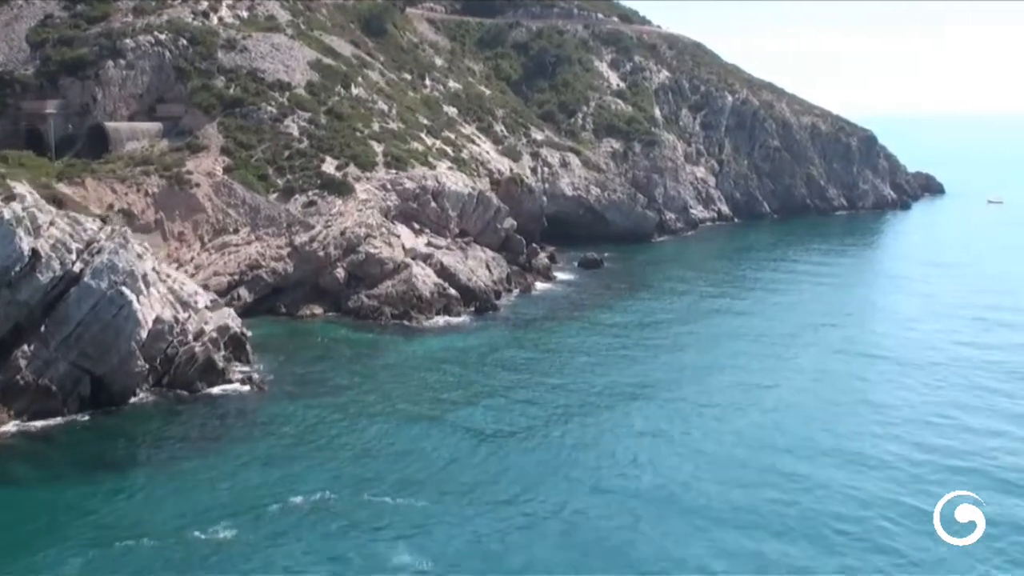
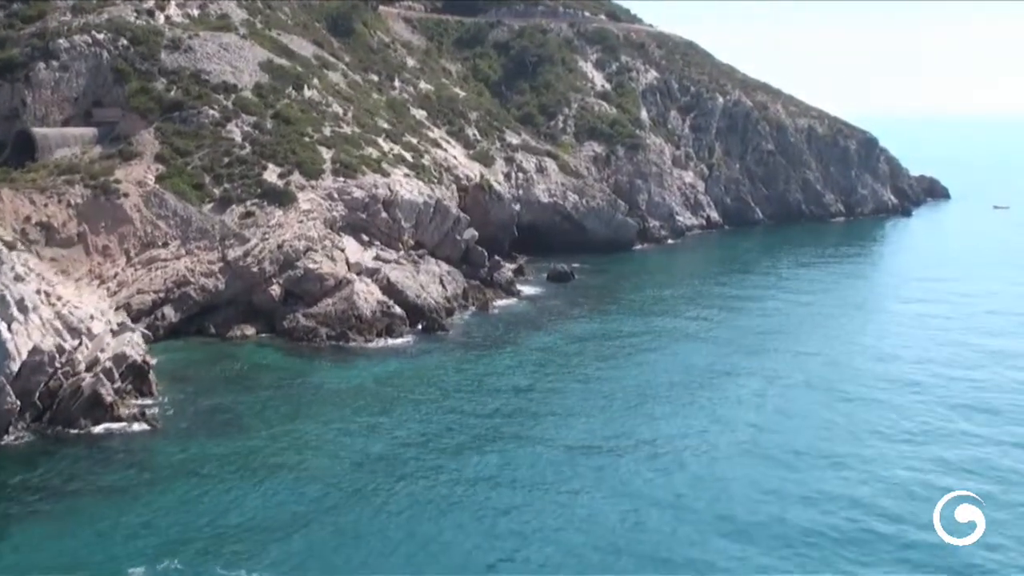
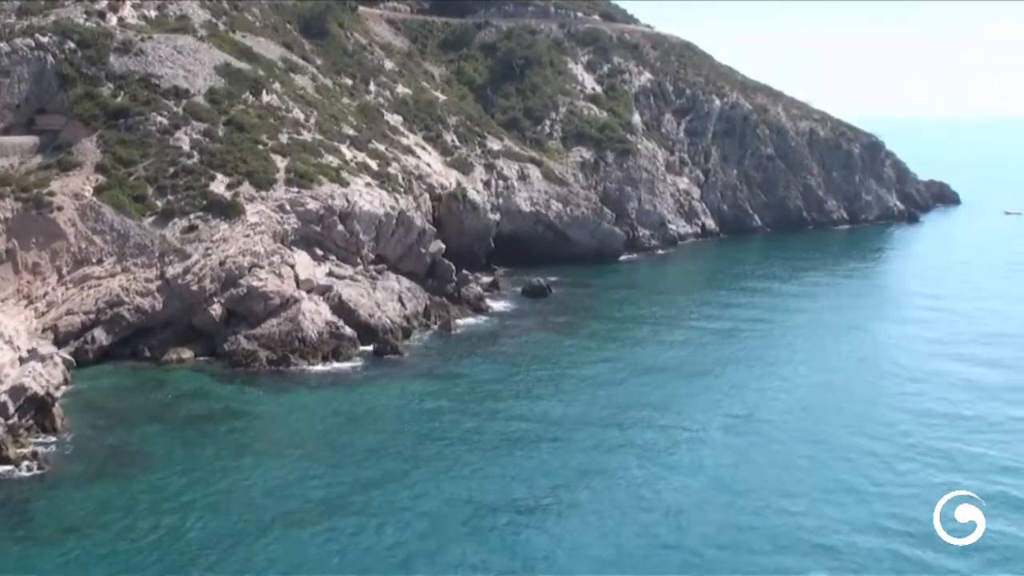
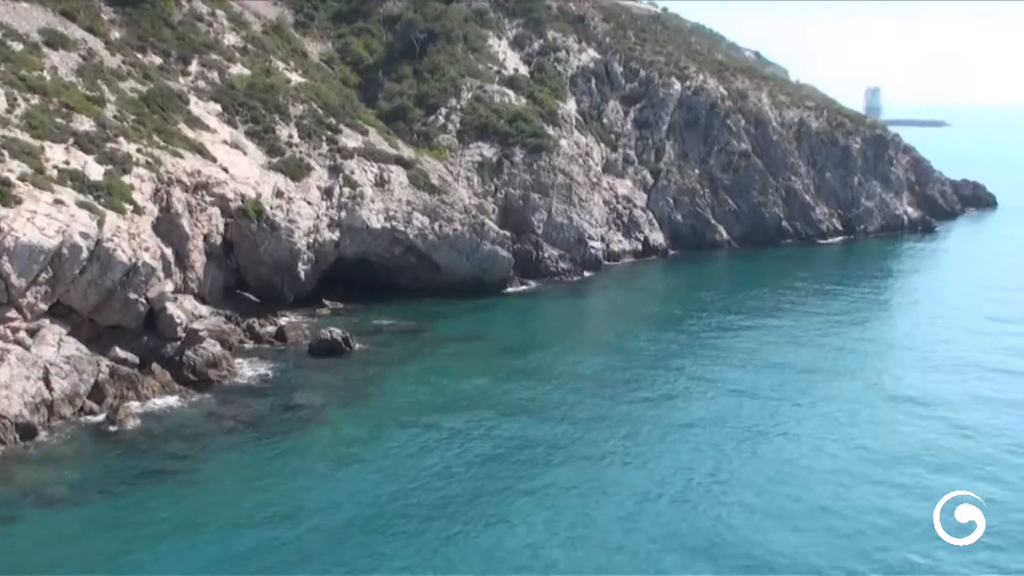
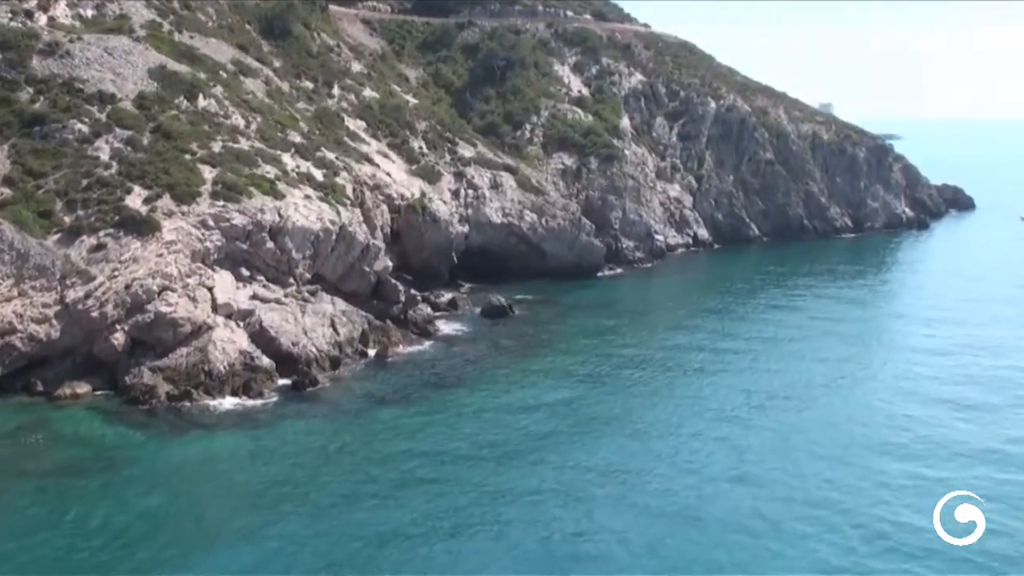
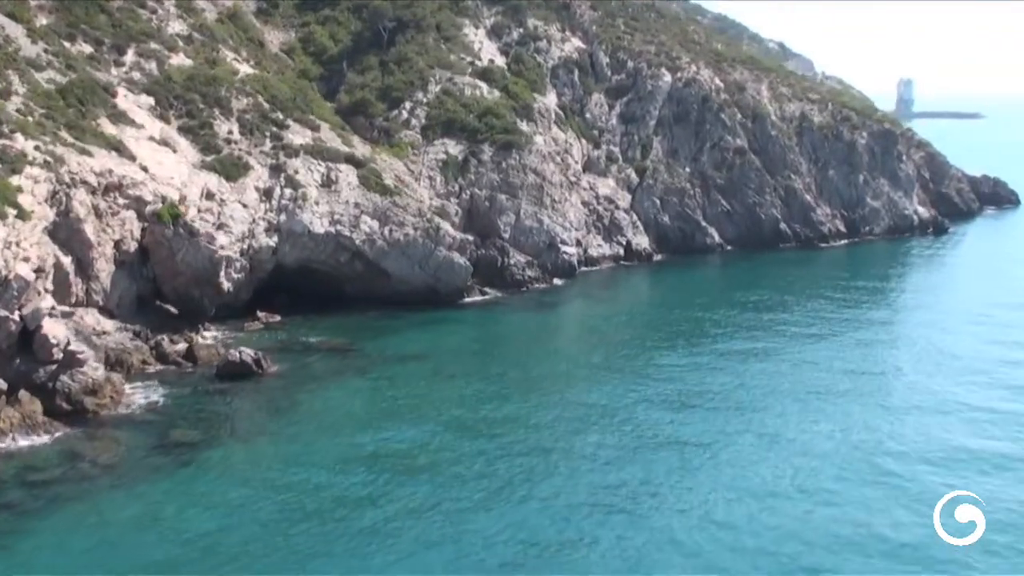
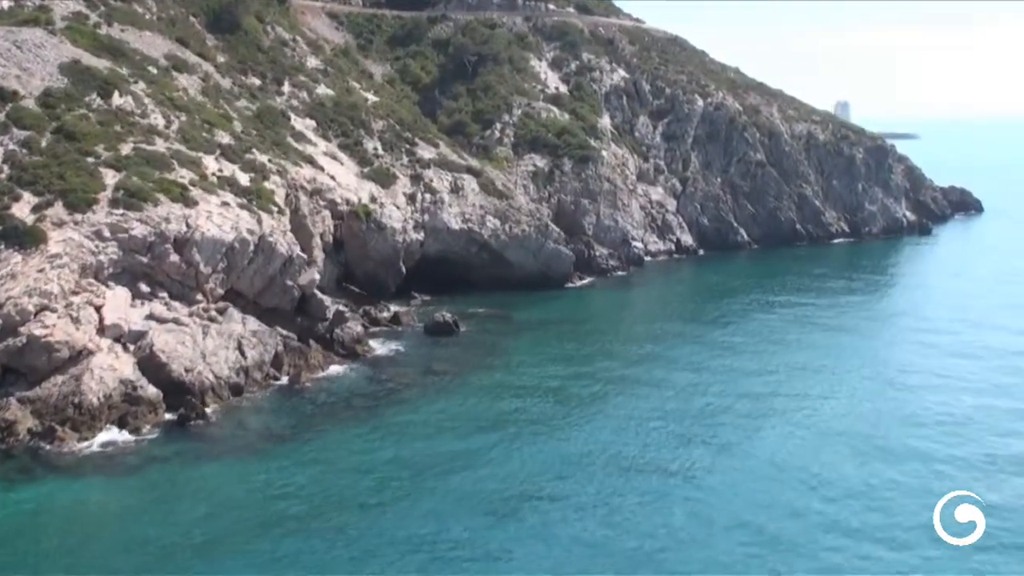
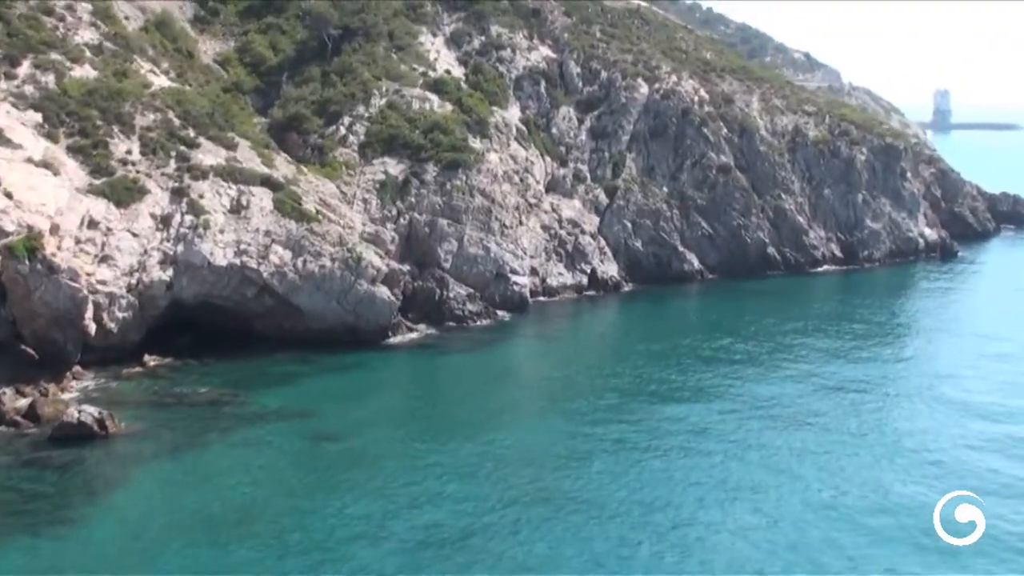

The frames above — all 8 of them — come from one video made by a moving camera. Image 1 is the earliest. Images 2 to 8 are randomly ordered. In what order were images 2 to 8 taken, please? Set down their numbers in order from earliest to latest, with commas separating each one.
2, 3, 5, 7, 4, 6, 8
